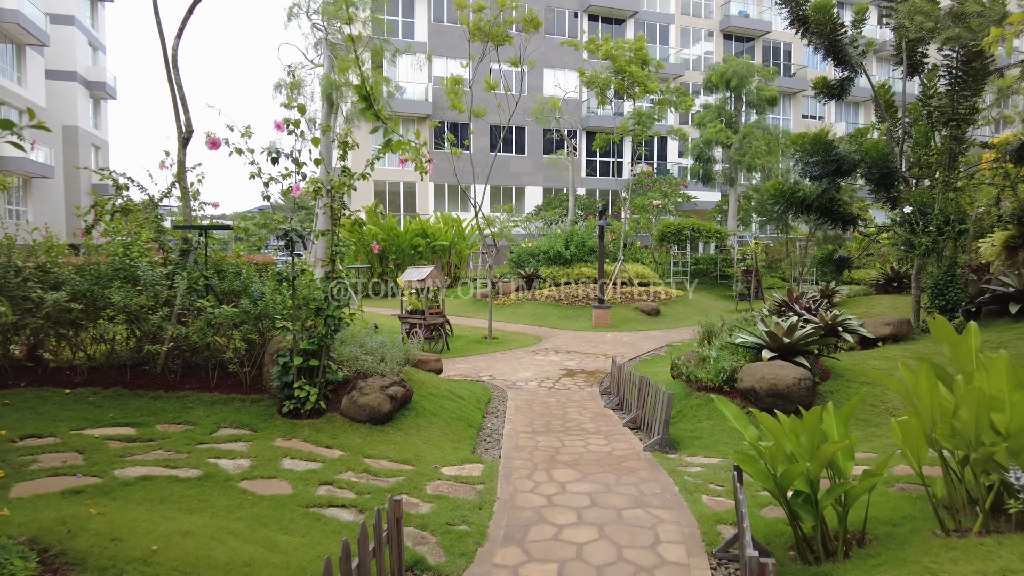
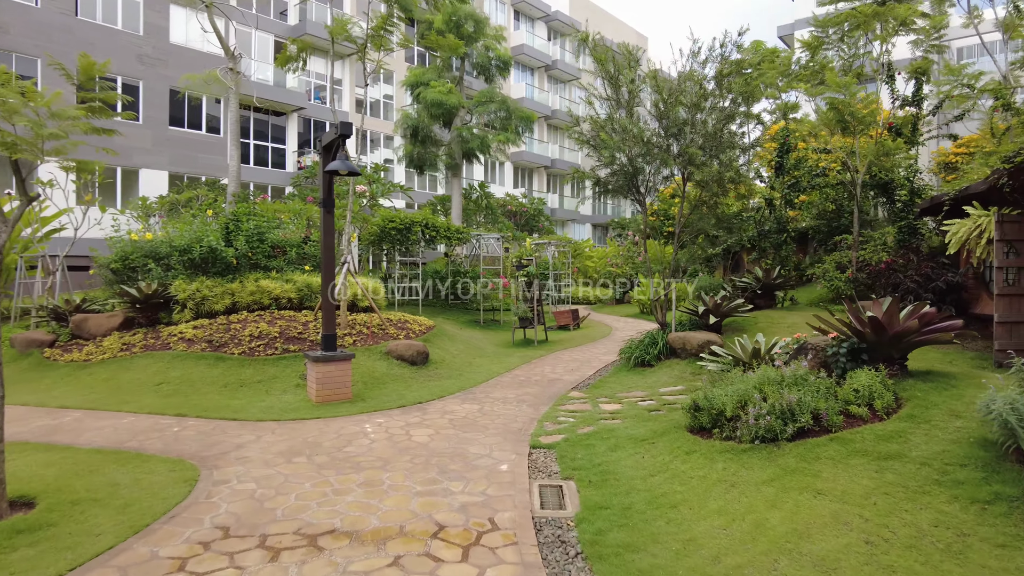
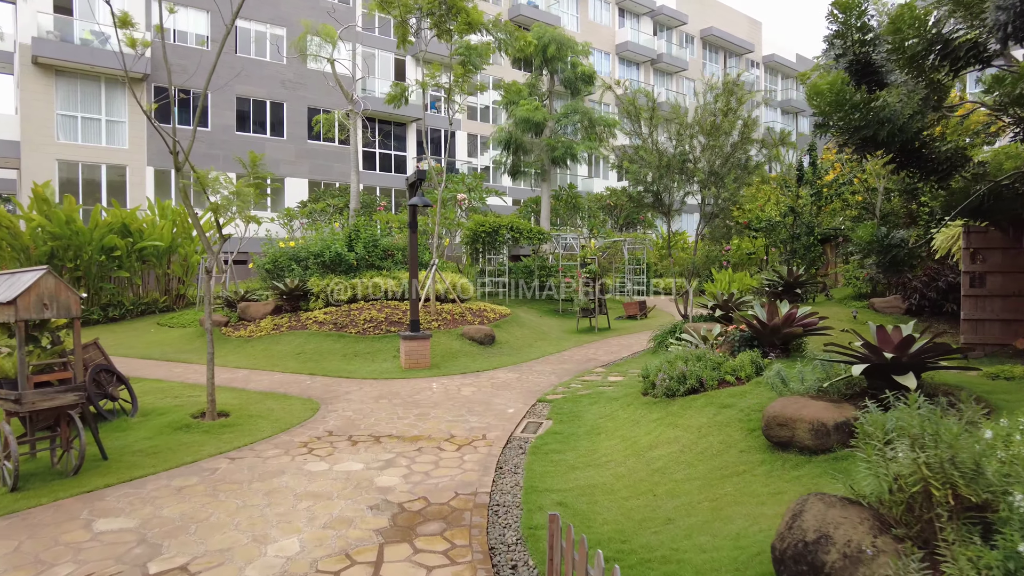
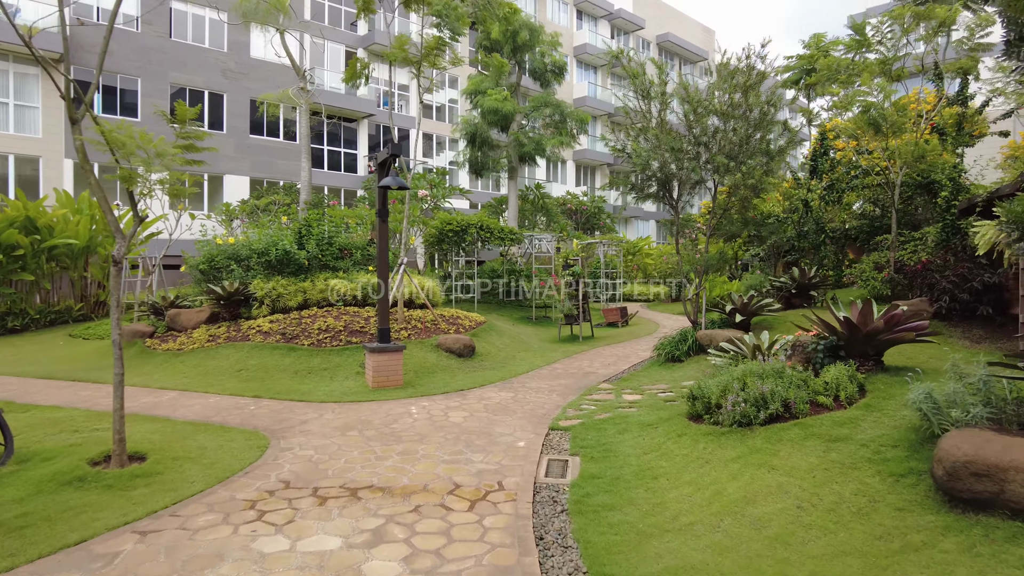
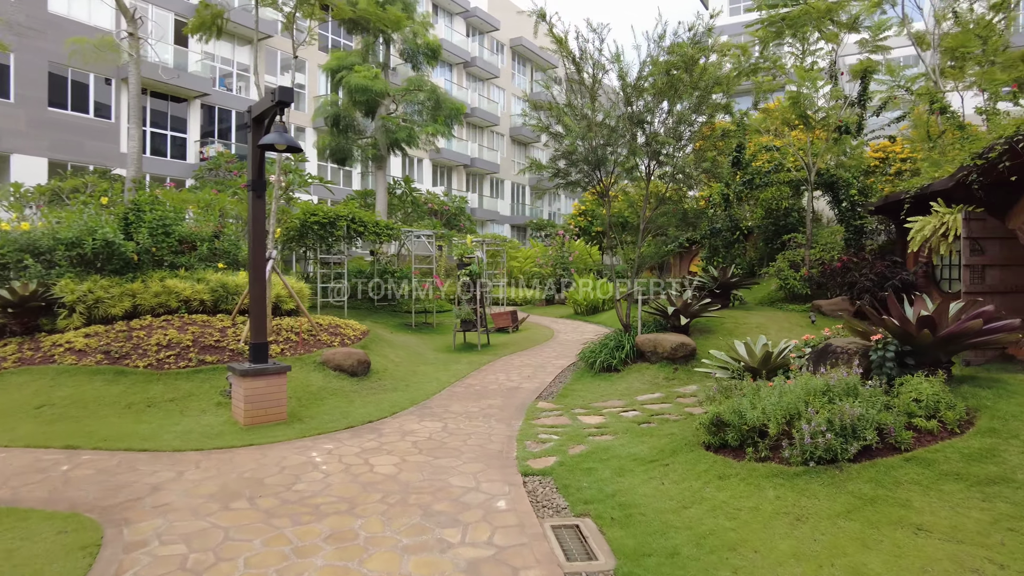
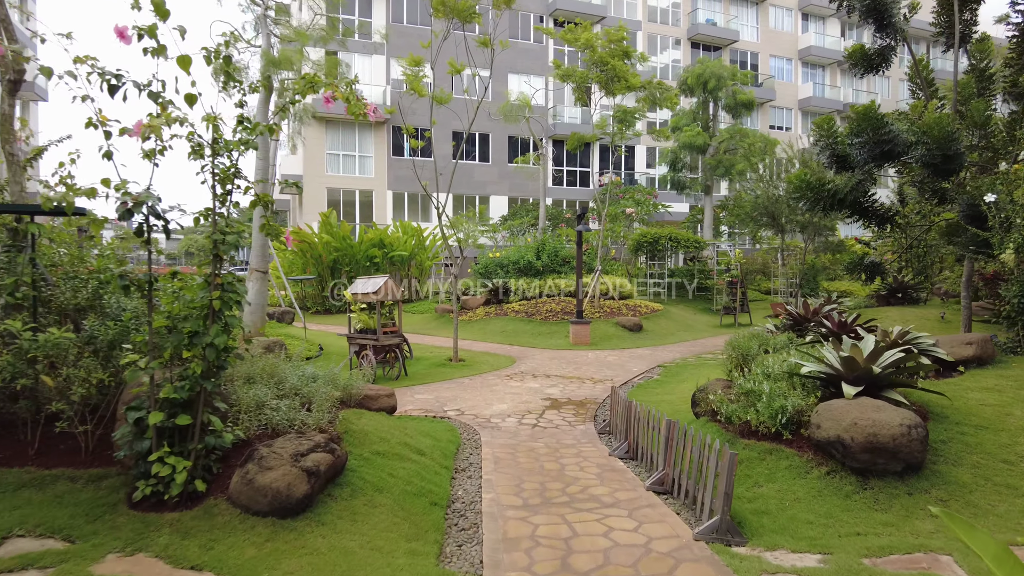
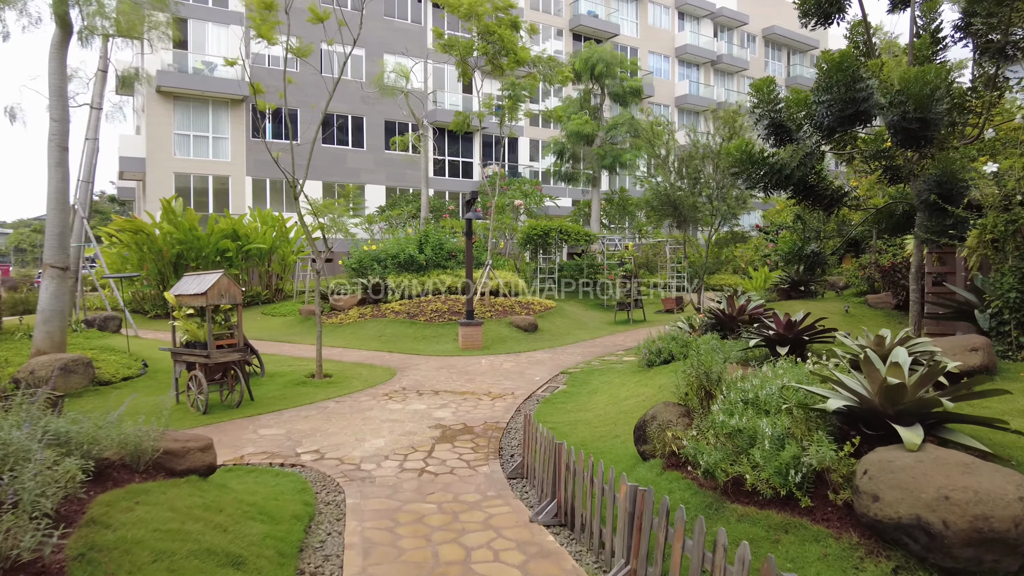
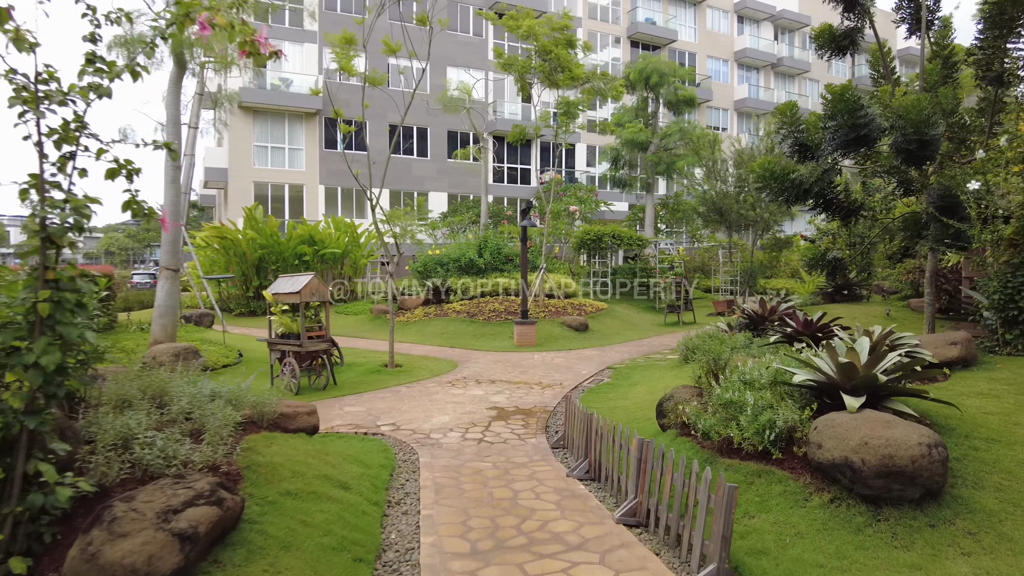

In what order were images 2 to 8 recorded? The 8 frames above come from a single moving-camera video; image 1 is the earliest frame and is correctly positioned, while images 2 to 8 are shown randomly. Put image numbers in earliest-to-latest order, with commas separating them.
6, 8, 7, 3, 4, 2, 5
